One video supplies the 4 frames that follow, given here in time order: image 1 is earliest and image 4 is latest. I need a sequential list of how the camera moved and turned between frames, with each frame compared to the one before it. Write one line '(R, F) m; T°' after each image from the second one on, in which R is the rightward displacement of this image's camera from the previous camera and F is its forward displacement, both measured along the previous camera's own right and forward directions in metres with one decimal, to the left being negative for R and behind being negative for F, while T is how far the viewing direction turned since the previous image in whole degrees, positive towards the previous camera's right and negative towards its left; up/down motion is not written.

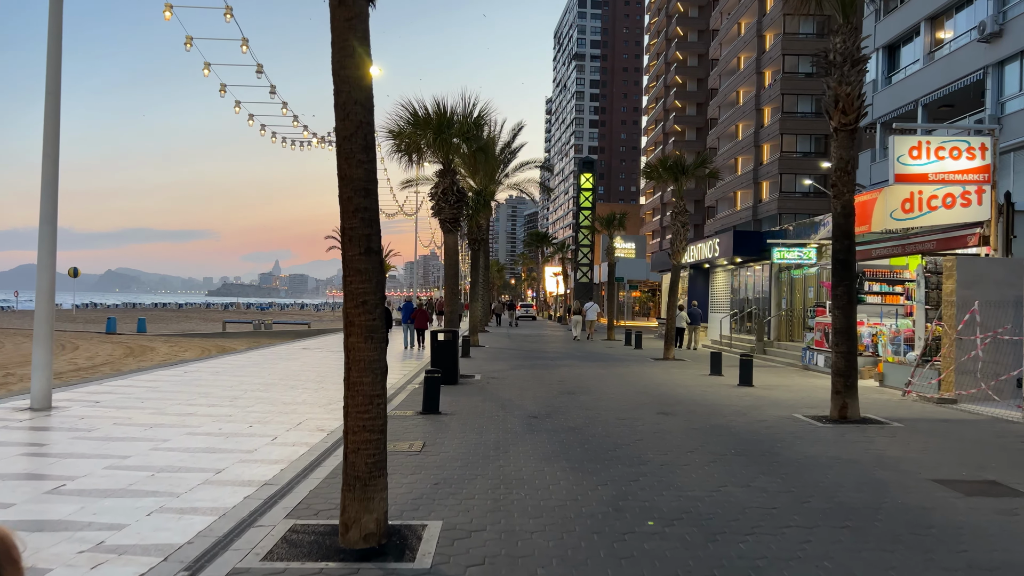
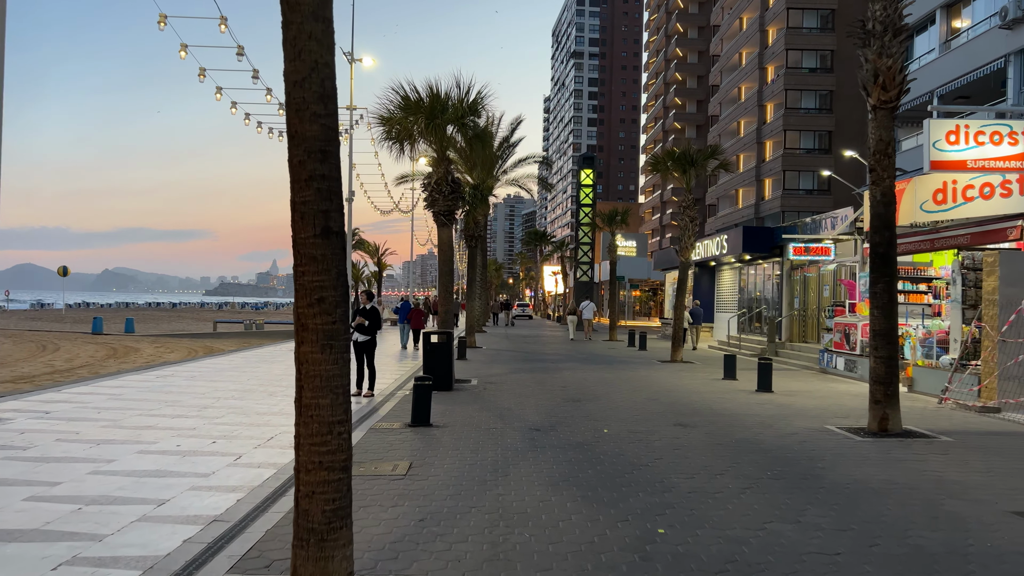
(0.0, +1.2) m; 0°
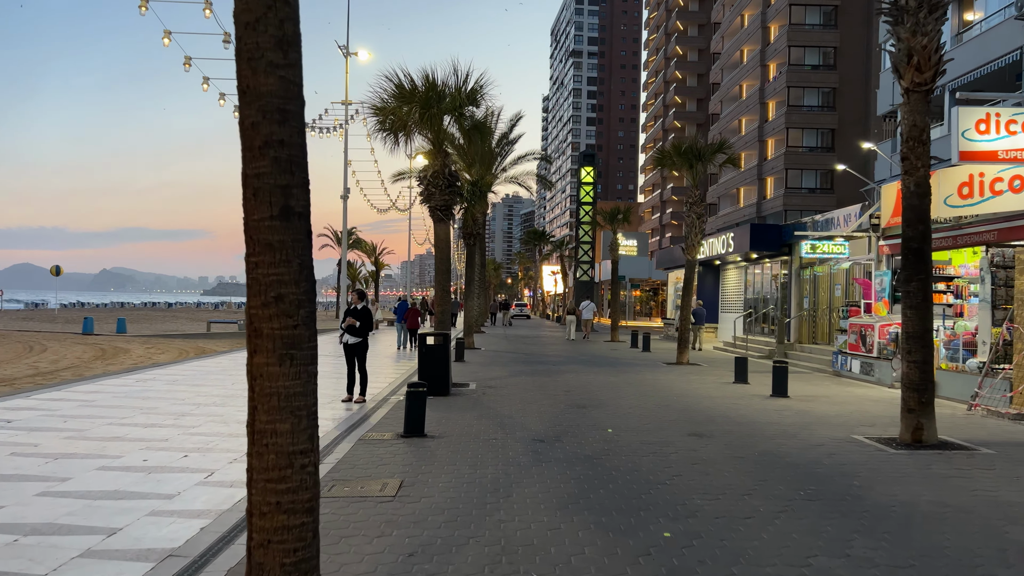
(0.0, +0.8) m; 0°
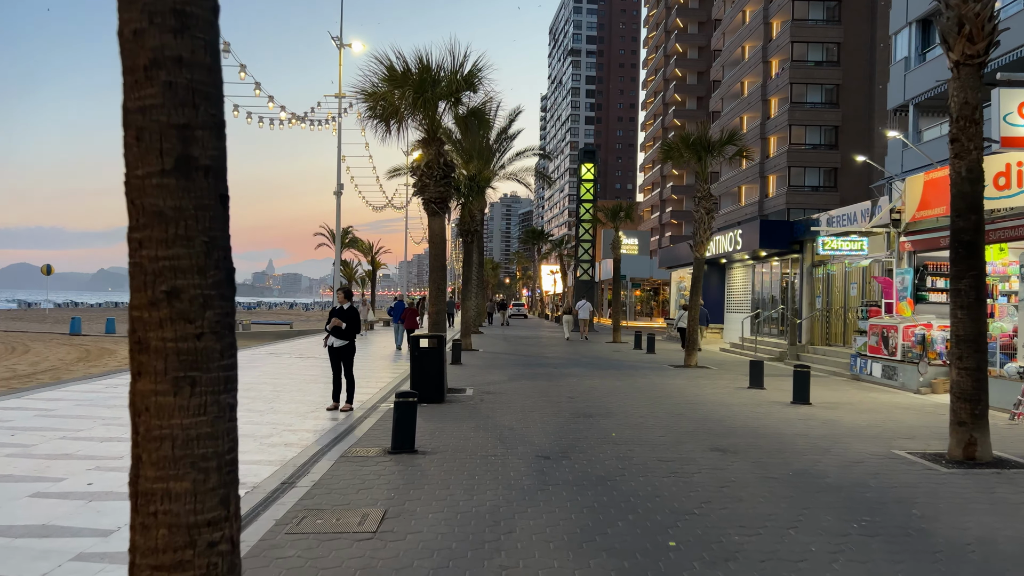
(0.0, +1.0) m; 0°
